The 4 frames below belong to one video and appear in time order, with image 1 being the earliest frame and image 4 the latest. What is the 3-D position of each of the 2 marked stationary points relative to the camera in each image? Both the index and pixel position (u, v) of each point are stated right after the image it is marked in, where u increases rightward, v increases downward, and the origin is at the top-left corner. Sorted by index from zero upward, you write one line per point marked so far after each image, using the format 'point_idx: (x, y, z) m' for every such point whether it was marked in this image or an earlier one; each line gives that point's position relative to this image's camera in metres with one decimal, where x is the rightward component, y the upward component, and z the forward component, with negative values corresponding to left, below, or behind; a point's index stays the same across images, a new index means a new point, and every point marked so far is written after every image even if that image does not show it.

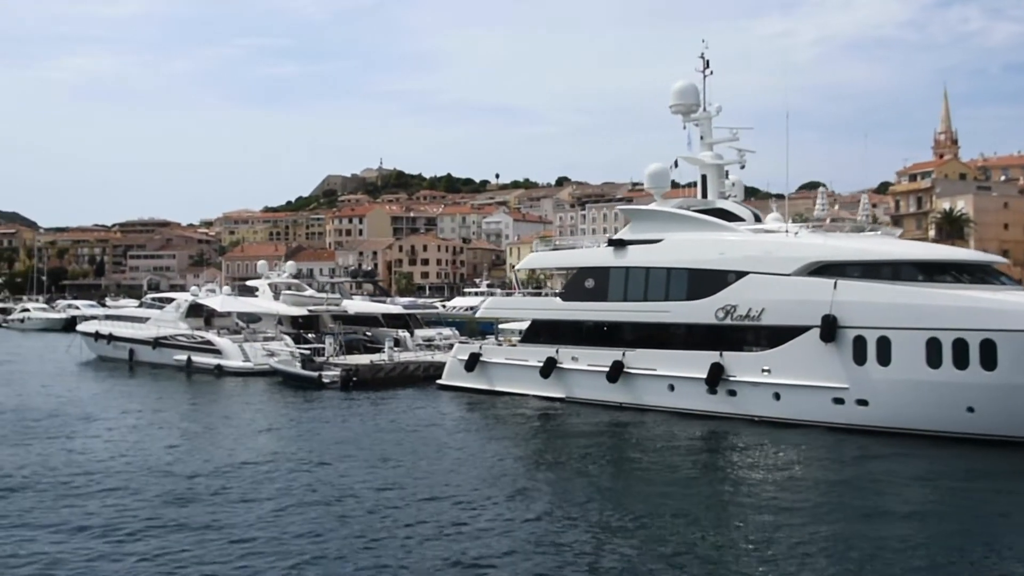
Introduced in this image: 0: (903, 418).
0: (+5.4, -1.8, +18.3) m
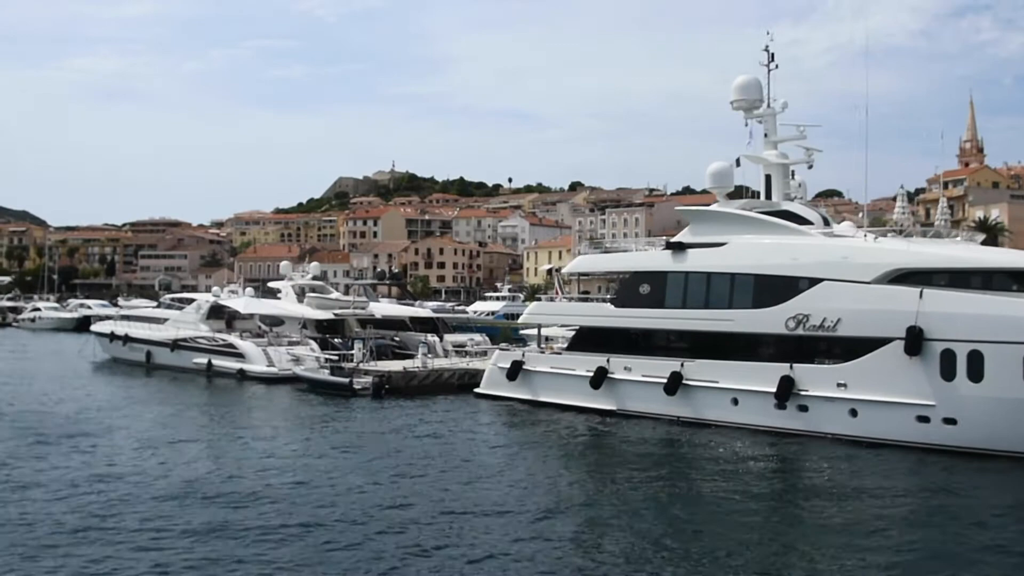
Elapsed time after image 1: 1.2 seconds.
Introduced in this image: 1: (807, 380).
0: (+6.2, -1.9, +16.9) m
1: (+4.2, -1.3, +18.8) m
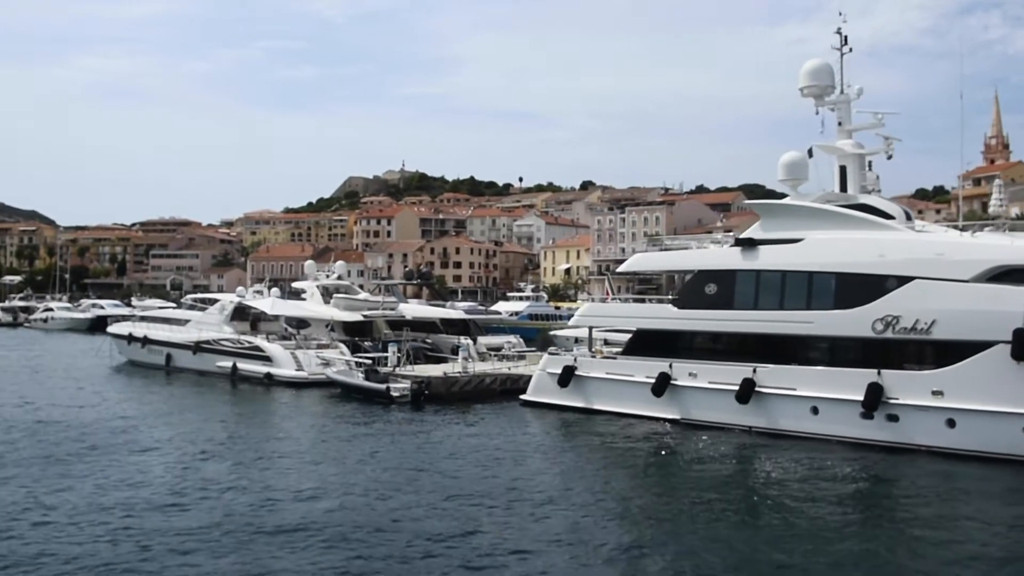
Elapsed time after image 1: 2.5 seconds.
0: (+7.0, -1.9, +15.4) m
1: (+5.0, -1.3, +17.3) m
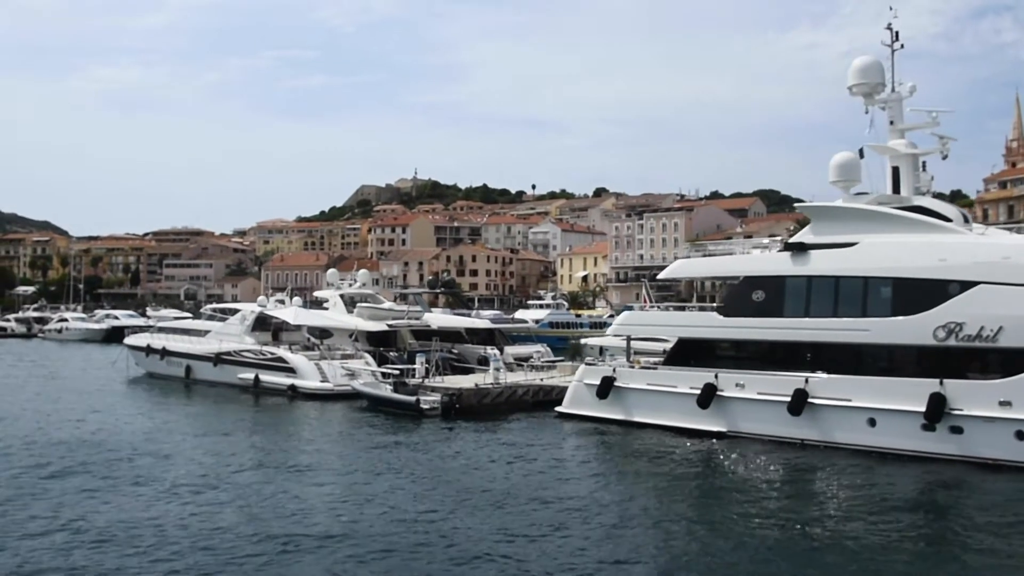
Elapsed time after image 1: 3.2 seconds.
0: (+7.5, -2.0, +14.6) m
1: (+5.6, -1.3, +16.5) m
